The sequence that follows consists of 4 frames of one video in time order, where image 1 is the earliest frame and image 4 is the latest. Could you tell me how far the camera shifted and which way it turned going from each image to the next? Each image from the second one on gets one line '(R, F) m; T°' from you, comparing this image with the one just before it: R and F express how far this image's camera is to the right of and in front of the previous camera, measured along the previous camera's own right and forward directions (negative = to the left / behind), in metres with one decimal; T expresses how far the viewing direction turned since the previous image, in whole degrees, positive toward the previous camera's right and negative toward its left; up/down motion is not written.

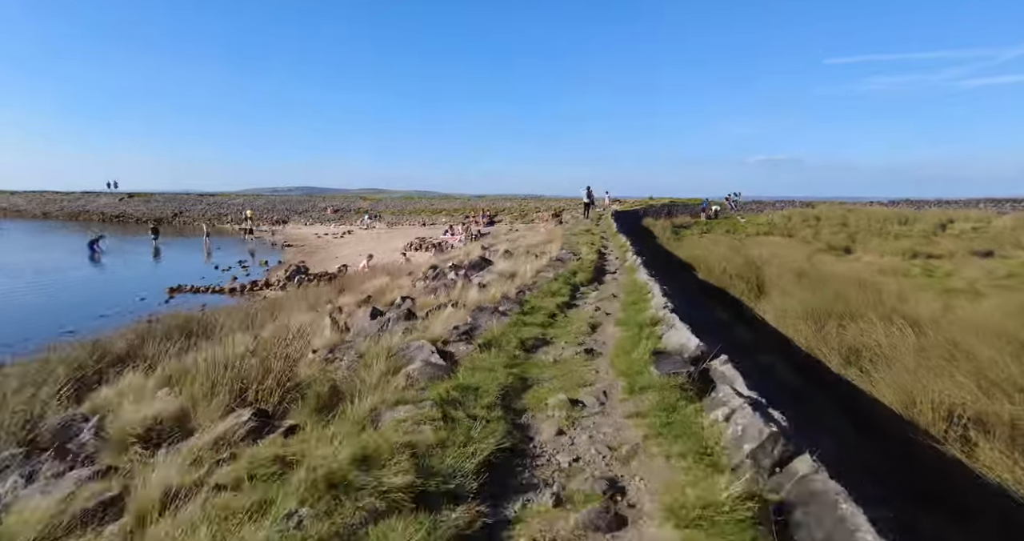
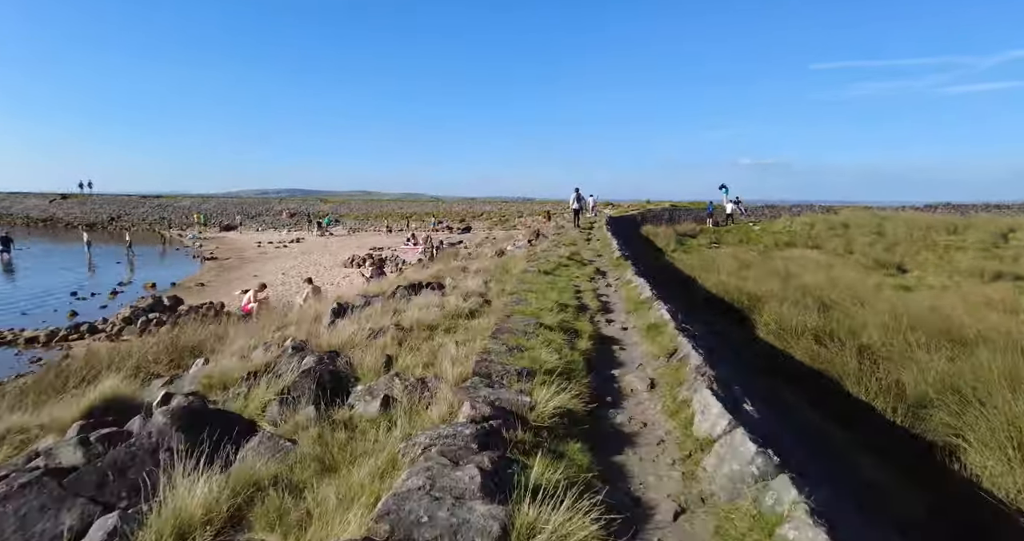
(+1.0, +7.8) m; +1°
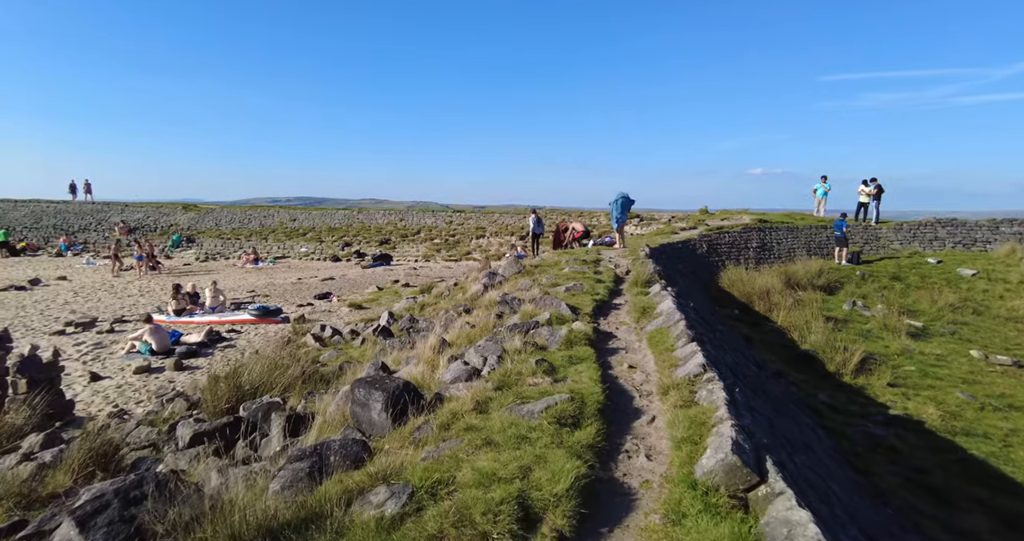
(+2.9, +25.2) m; -1°
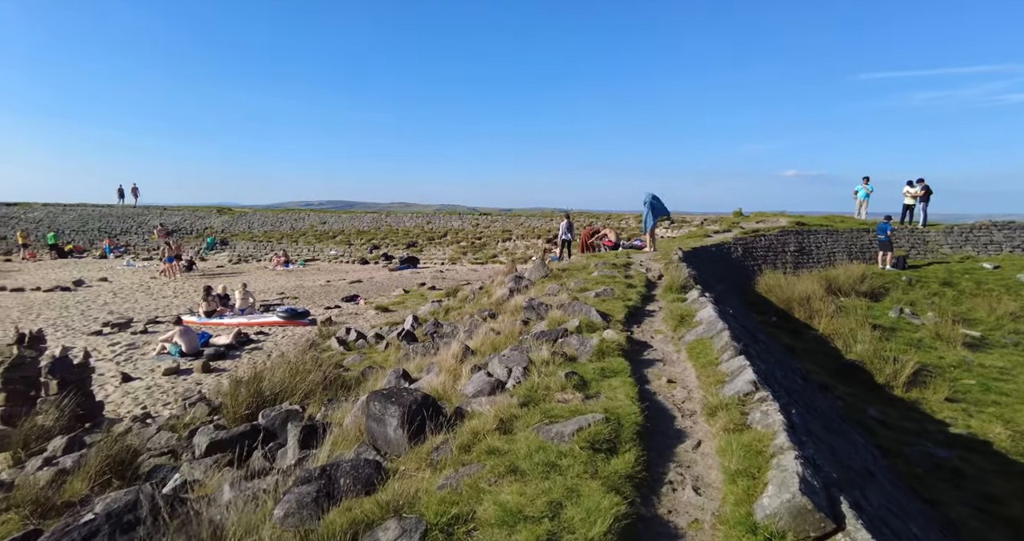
(0.0, +0.4) m; -3°
